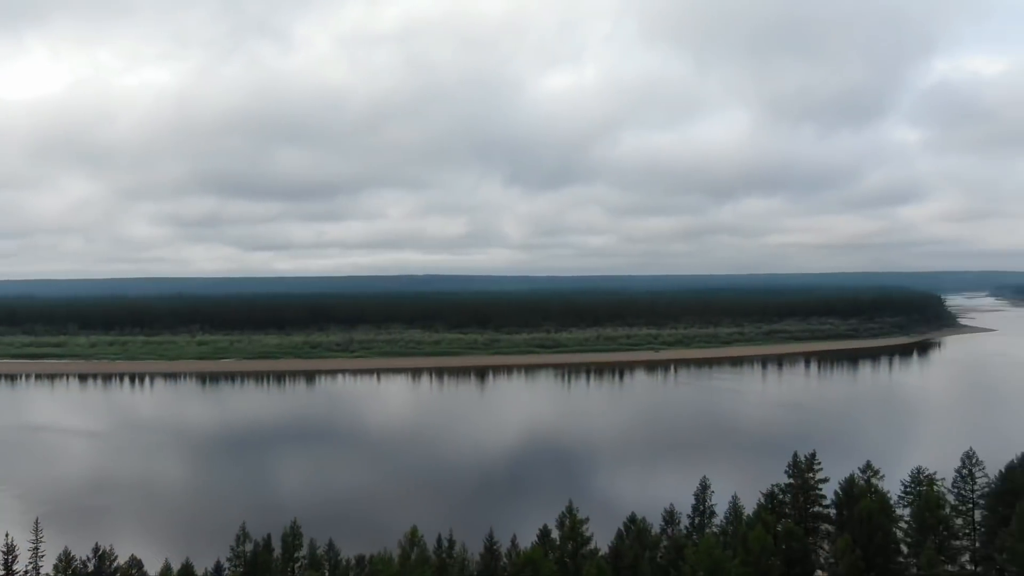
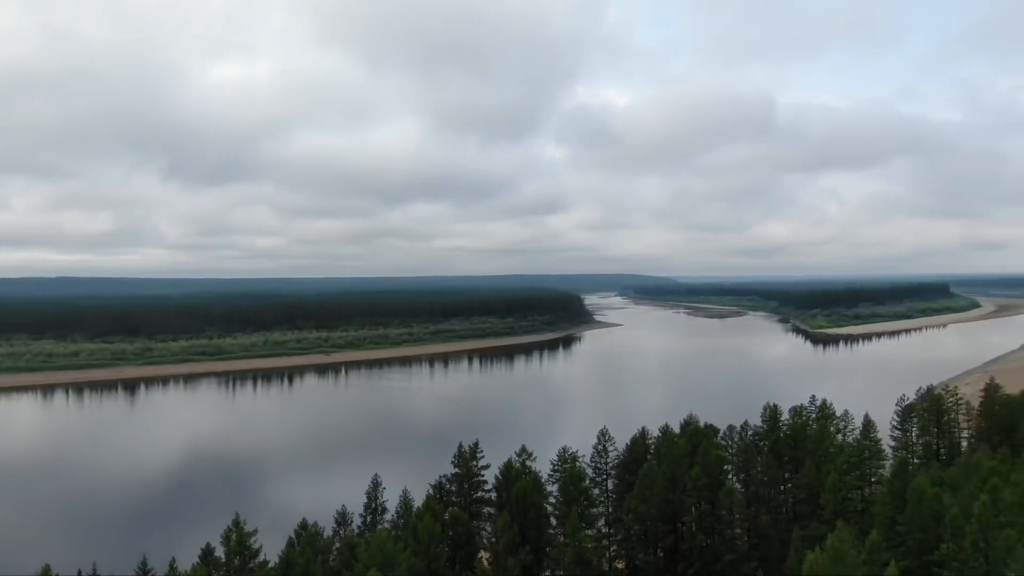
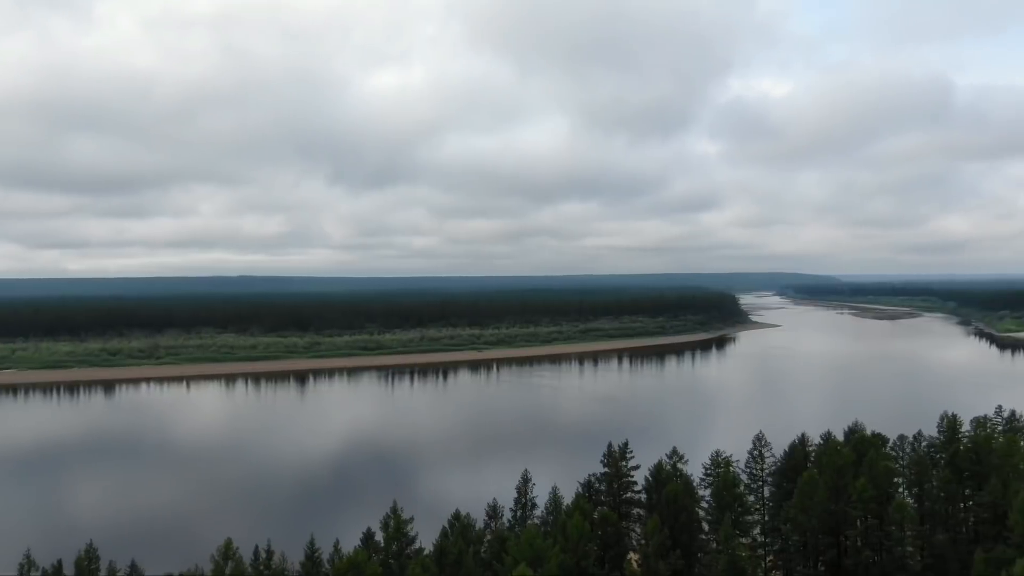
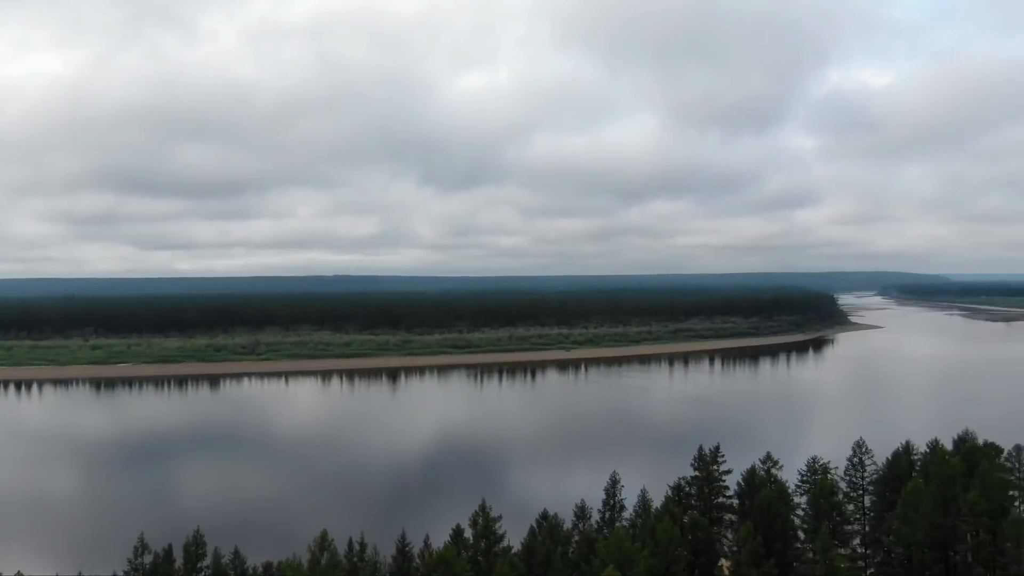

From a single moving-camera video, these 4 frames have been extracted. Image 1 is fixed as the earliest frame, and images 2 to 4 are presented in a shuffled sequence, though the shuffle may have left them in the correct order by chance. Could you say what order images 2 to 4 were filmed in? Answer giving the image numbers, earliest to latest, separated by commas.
4, 3, 2
